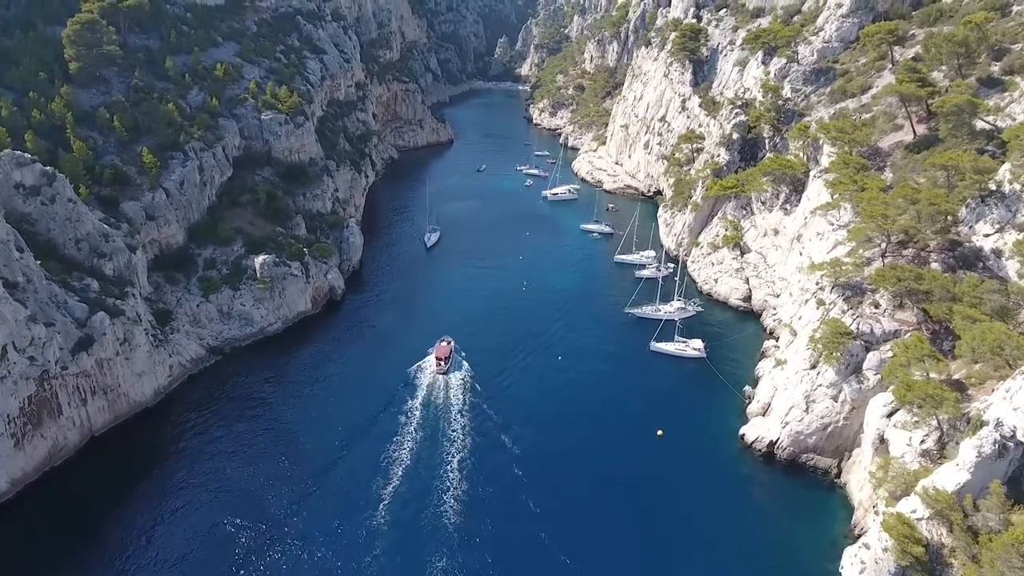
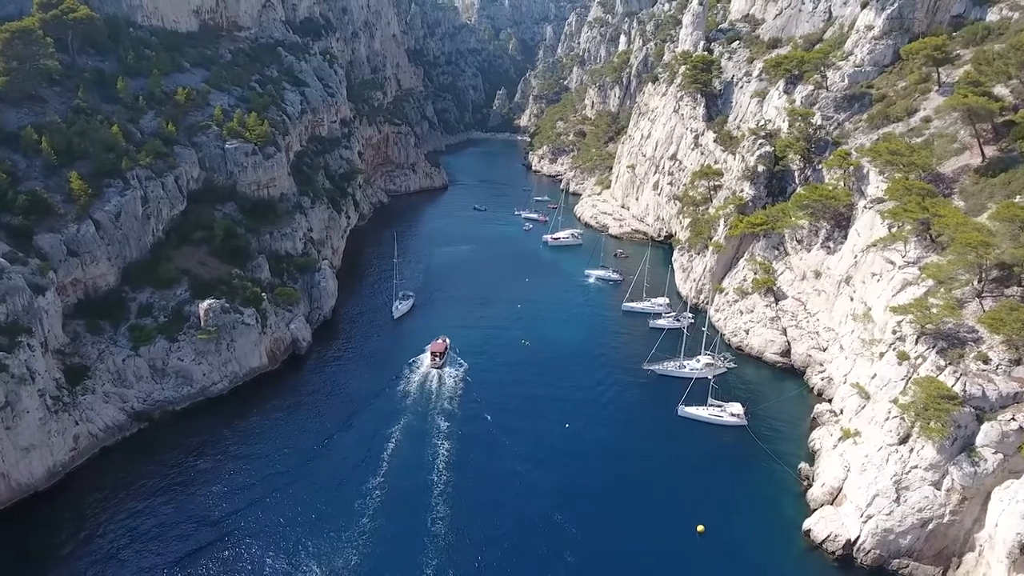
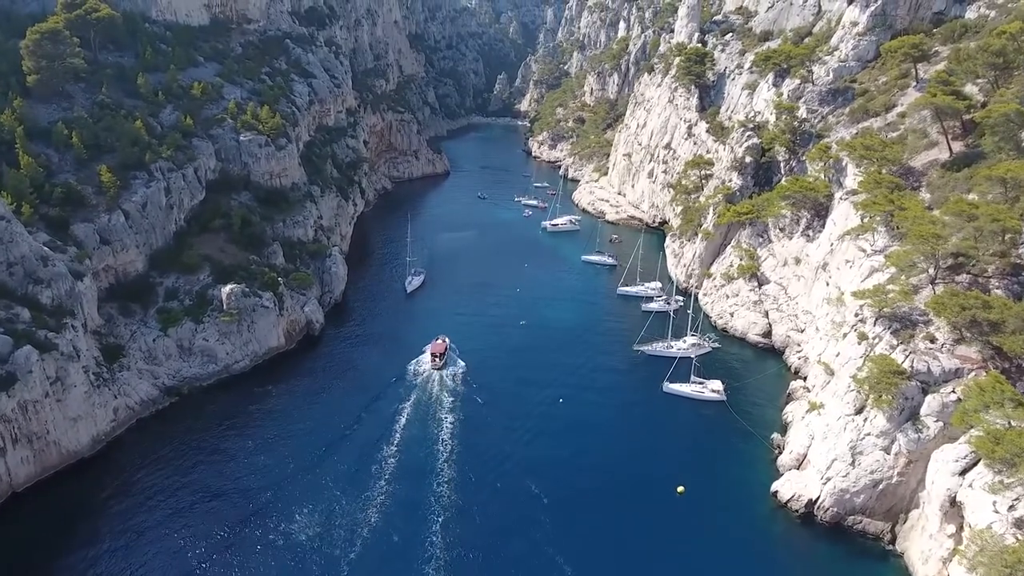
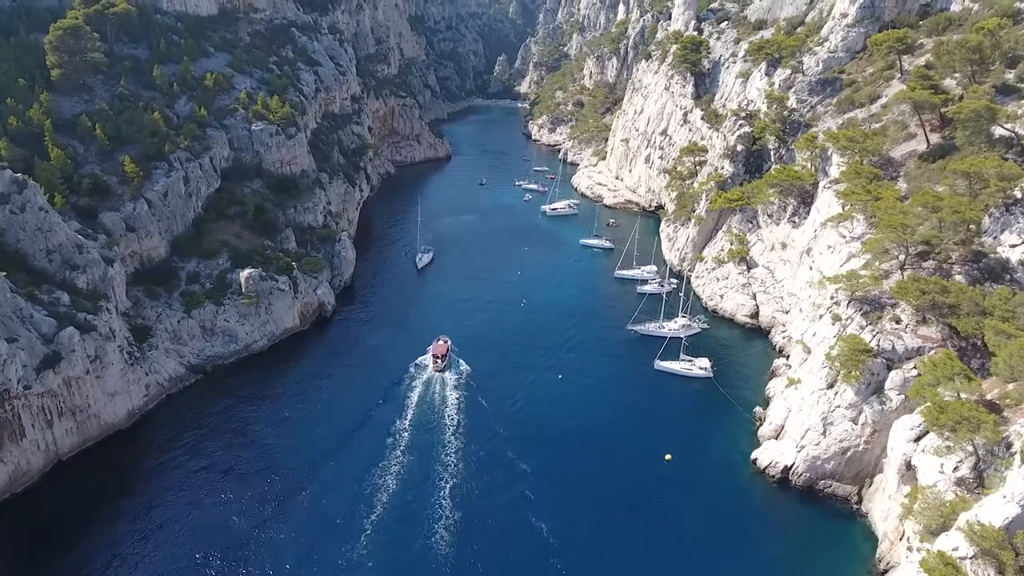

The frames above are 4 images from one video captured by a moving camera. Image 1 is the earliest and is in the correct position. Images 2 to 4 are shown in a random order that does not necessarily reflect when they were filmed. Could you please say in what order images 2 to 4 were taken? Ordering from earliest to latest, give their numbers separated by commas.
4, 3, 2
